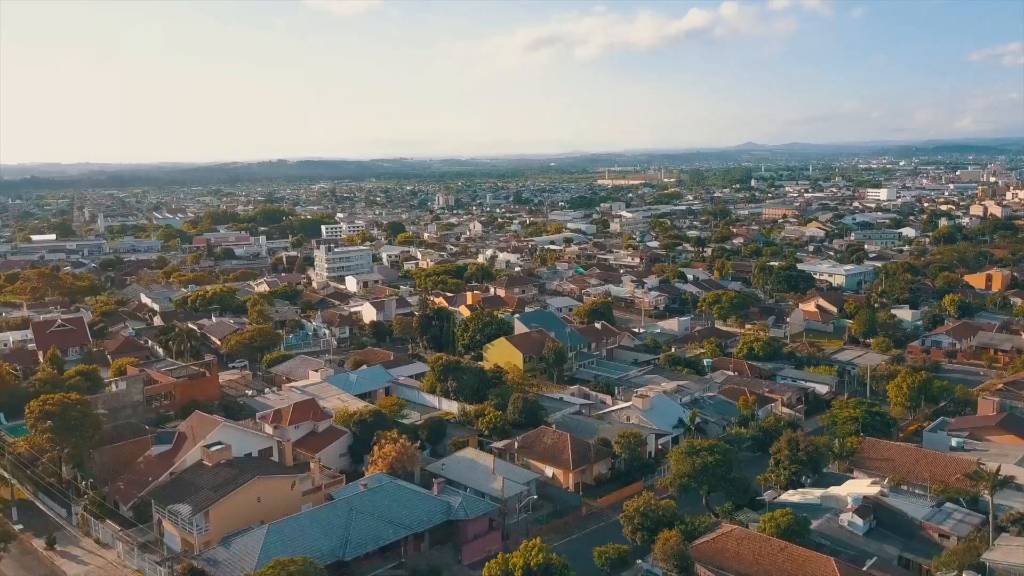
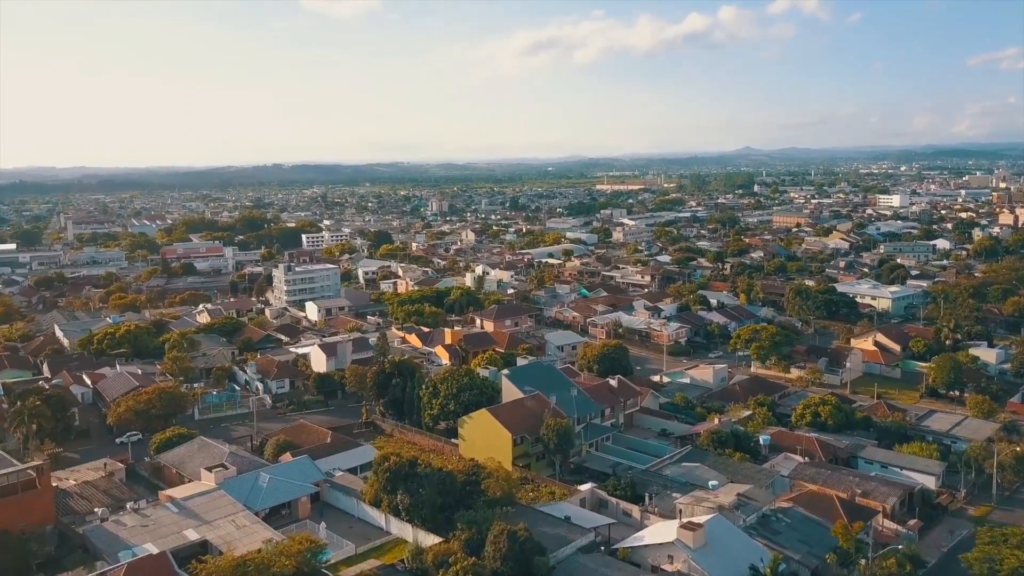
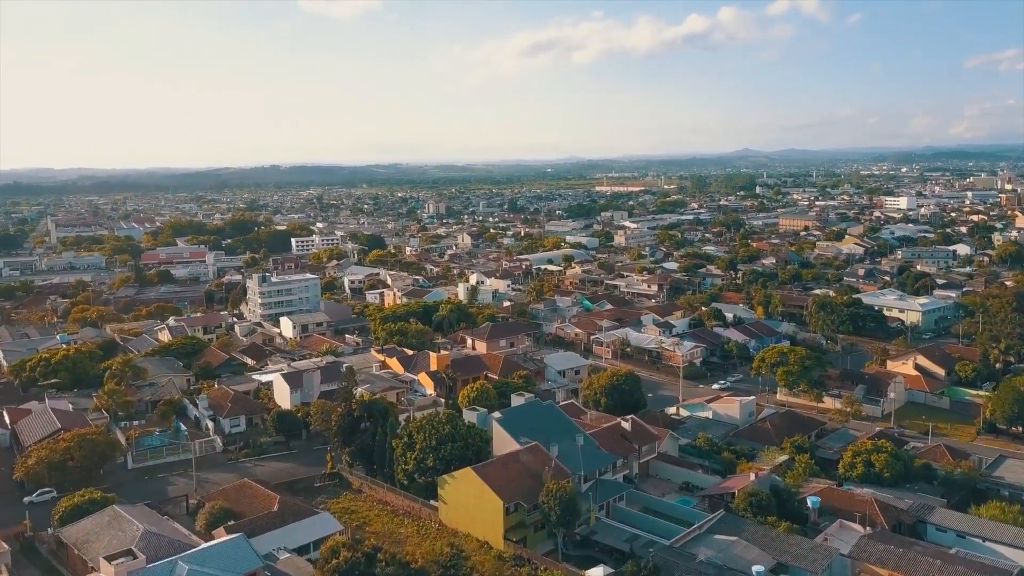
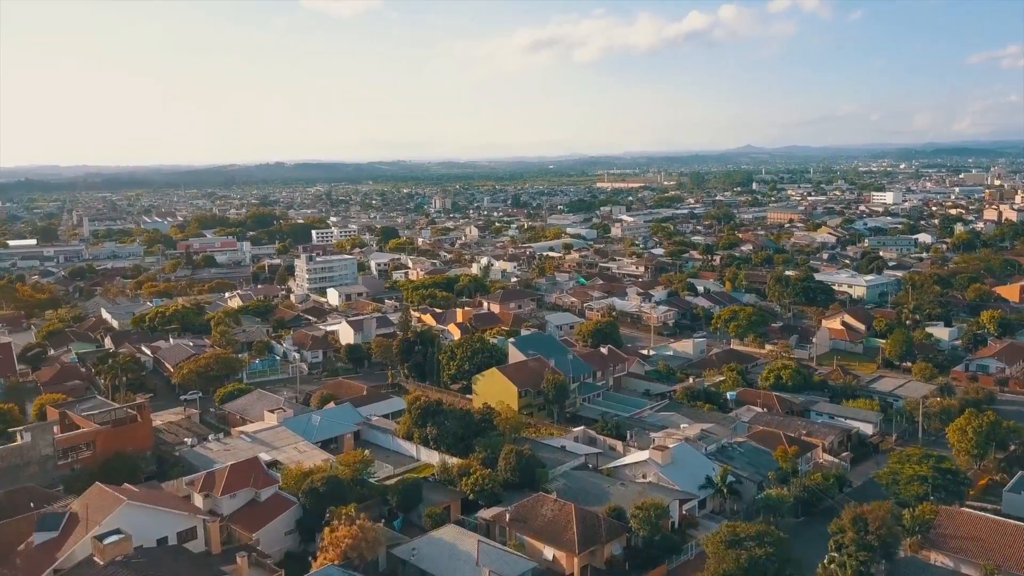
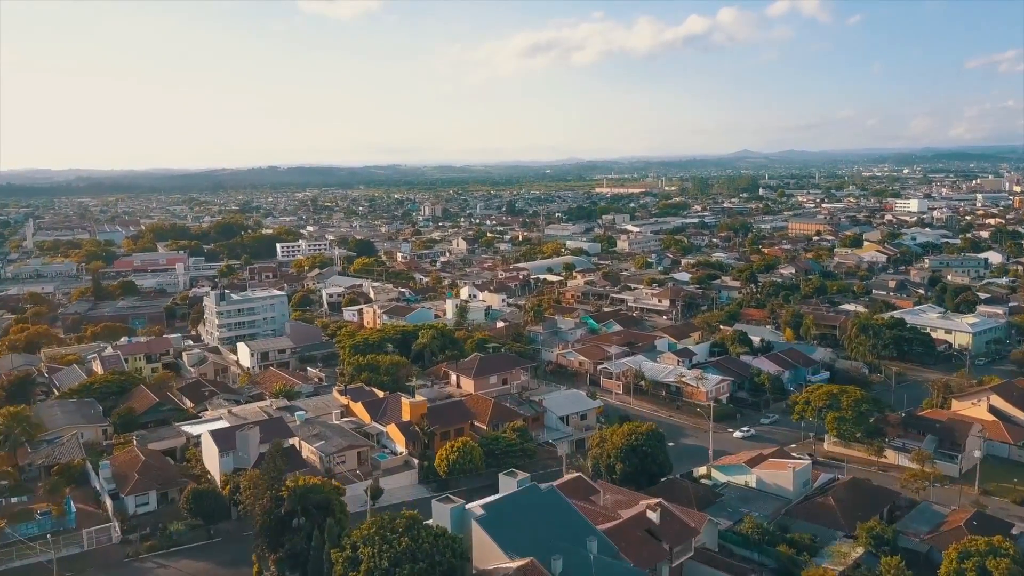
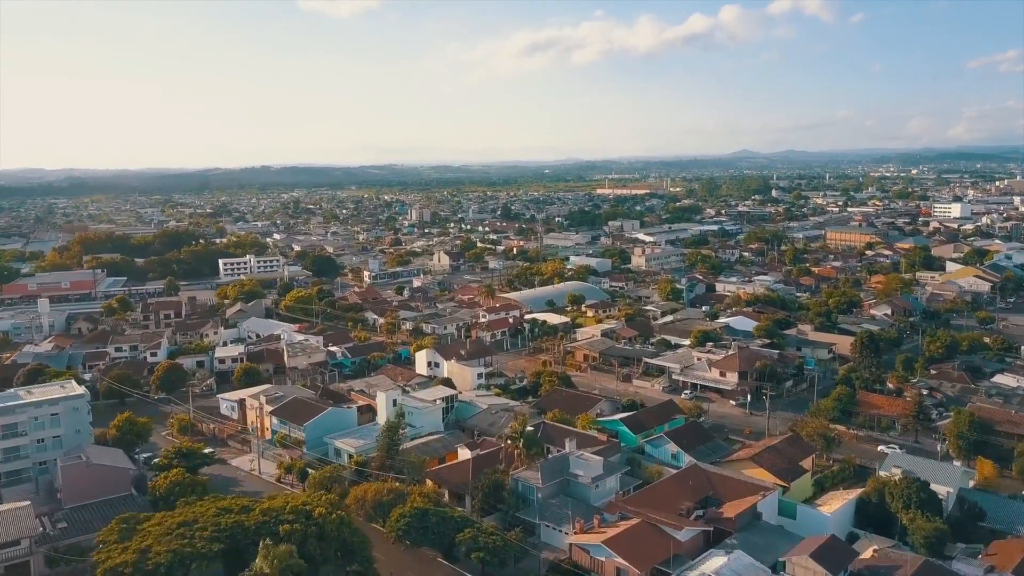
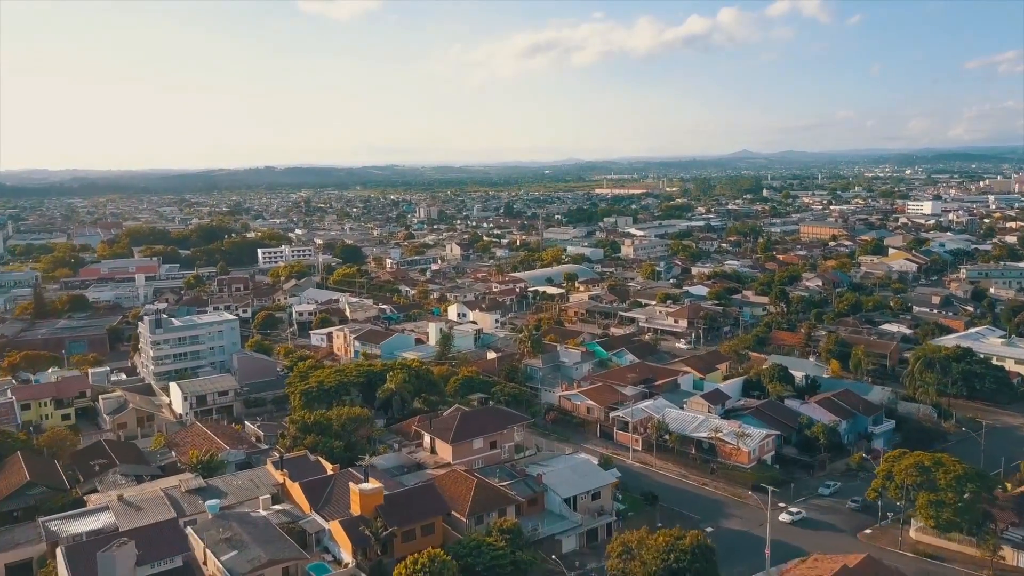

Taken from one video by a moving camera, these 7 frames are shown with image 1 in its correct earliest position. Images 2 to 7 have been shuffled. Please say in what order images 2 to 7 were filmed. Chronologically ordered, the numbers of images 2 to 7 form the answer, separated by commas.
4, 2, 3, 5, 7, 6
